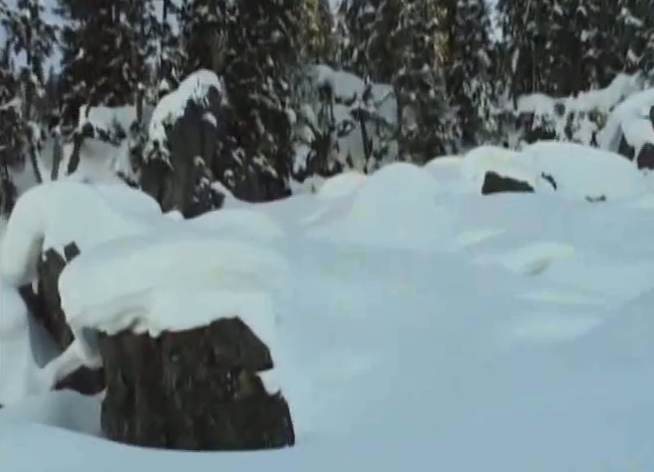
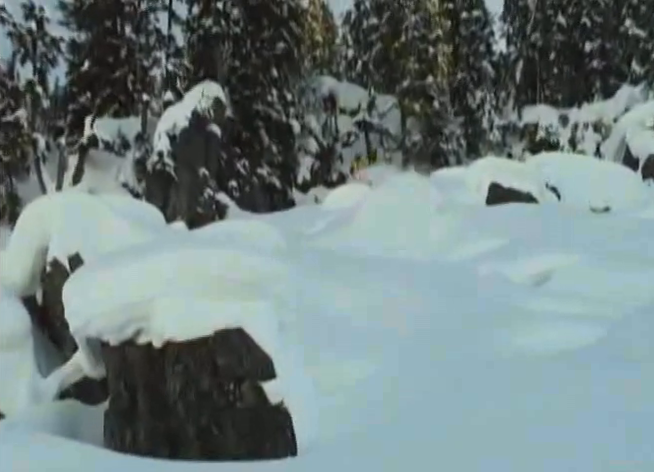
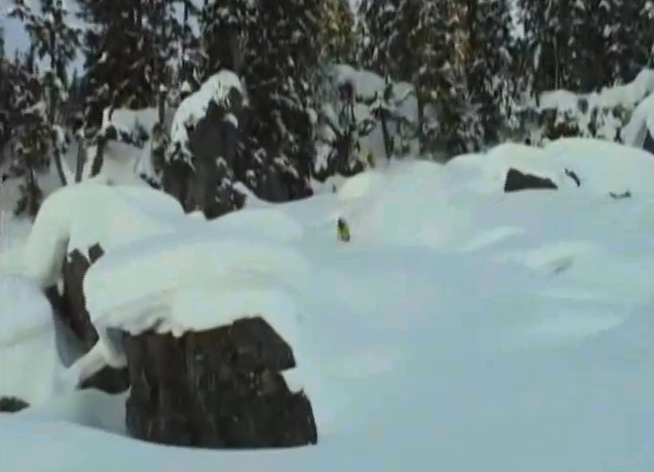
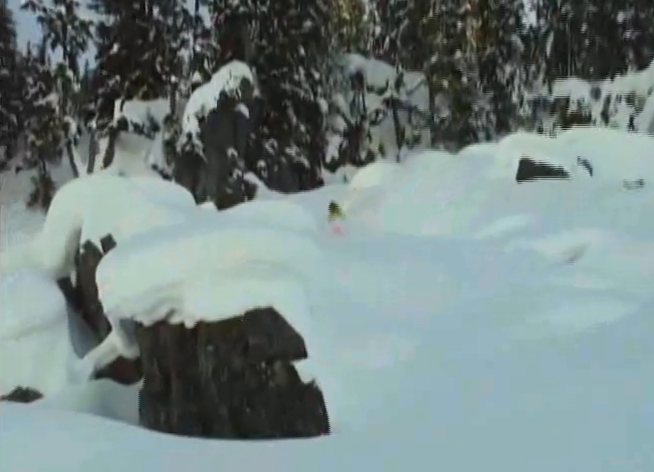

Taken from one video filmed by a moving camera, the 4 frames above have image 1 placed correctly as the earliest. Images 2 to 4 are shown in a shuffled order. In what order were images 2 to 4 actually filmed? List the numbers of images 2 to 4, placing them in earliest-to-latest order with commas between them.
2, 3, 4
